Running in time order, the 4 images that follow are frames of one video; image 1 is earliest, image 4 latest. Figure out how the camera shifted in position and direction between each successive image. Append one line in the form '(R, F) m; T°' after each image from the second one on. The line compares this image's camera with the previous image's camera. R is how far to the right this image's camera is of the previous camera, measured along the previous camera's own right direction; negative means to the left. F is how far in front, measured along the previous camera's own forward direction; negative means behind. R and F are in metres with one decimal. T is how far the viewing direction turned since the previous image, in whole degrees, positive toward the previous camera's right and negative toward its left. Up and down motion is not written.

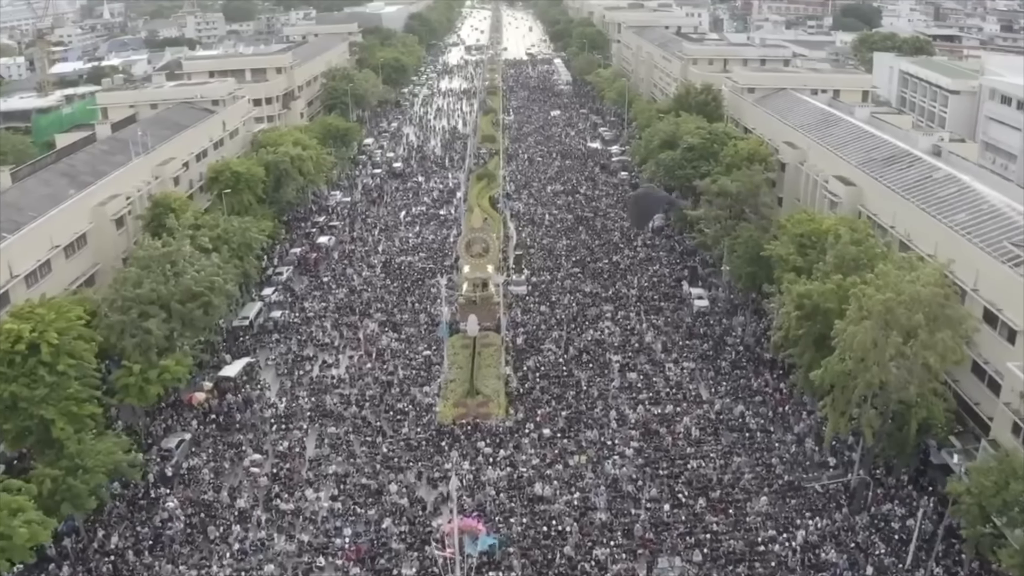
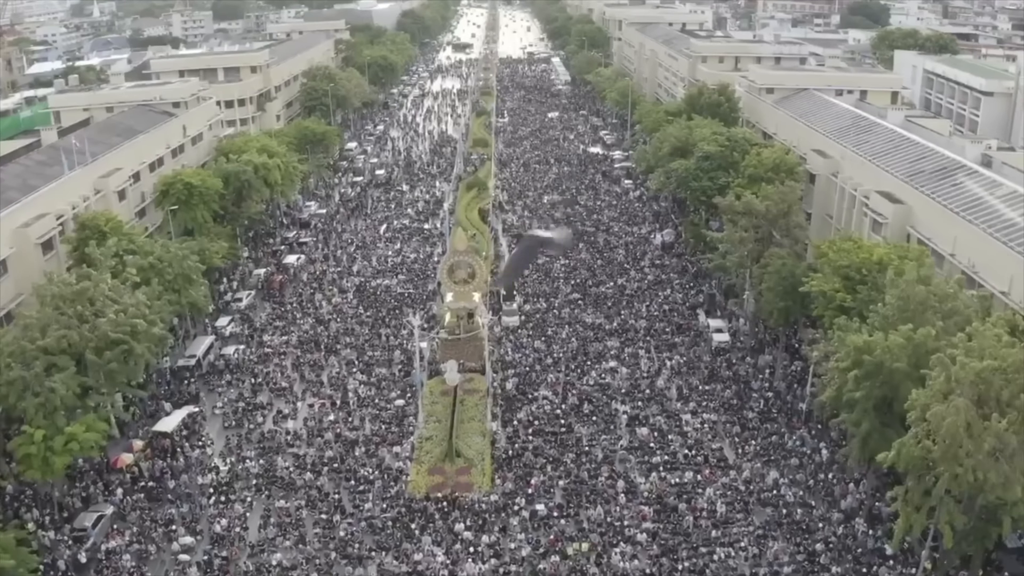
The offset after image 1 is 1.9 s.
(+0.4, +6.0) m; 0°
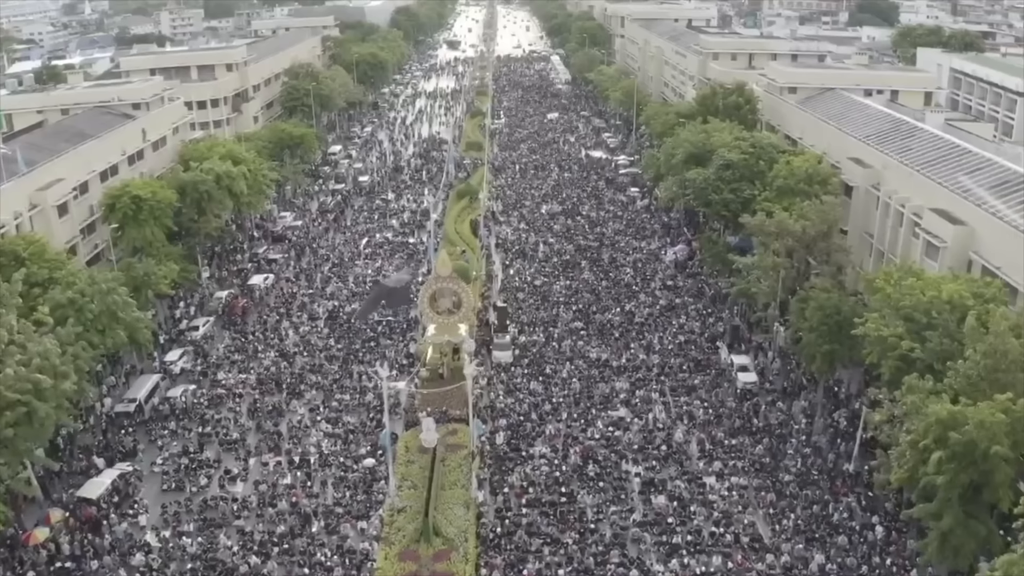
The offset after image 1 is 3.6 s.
(+0.3, +5.3) m; 0°
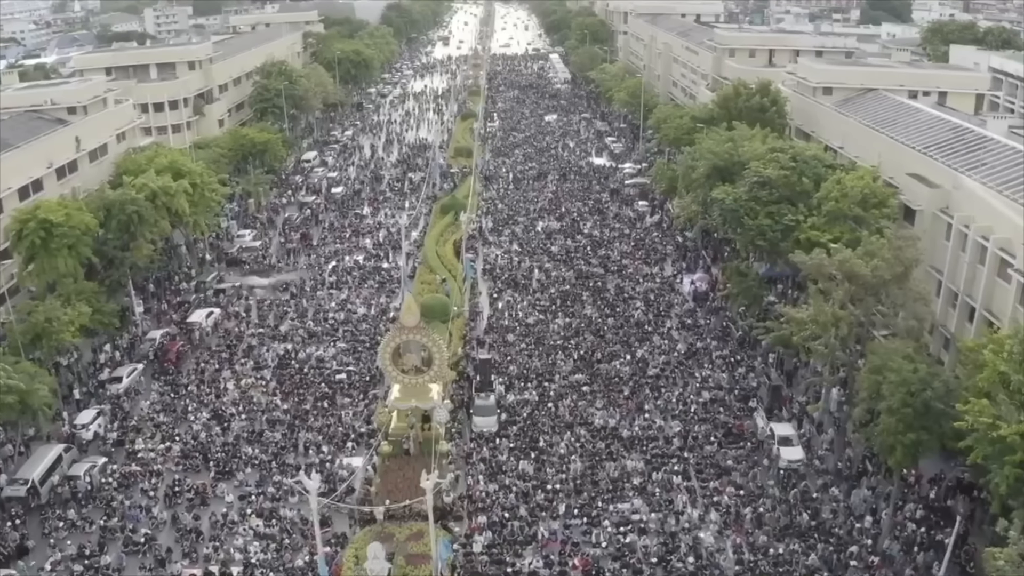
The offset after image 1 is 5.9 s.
(+0.5, +6.6) m; 0°
